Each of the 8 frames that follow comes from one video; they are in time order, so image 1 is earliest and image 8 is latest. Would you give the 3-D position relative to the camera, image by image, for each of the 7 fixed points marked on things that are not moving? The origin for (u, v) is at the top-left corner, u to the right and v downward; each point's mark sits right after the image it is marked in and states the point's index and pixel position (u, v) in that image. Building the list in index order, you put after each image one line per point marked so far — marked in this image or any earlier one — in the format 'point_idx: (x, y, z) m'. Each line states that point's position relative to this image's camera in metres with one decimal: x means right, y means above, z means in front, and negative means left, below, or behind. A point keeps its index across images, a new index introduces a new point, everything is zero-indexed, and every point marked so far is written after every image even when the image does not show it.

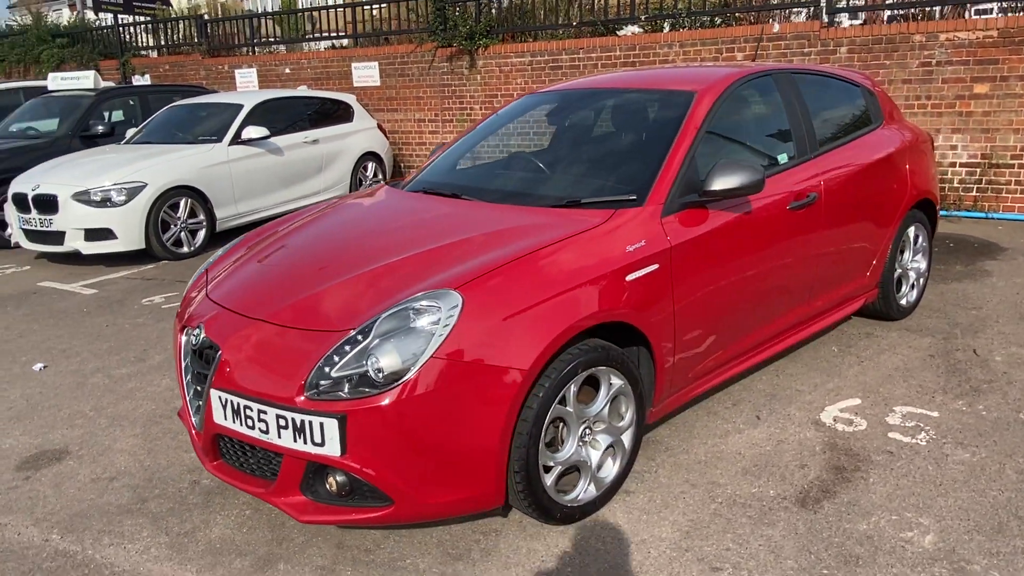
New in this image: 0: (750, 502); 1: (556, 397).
0: (+0.9, -0.9, +2.9) m
1: (+0.2, -0.4, +2.6) m
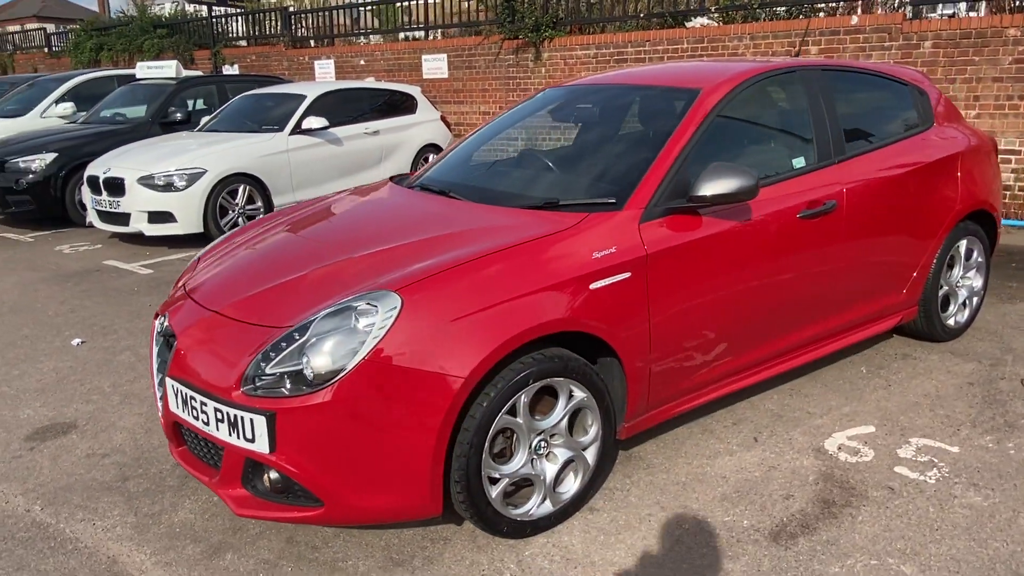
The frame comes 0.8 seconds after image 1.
0: (+0.8, -0.9, +2.7) m
1: (0.0, -0.4, +2.5) m
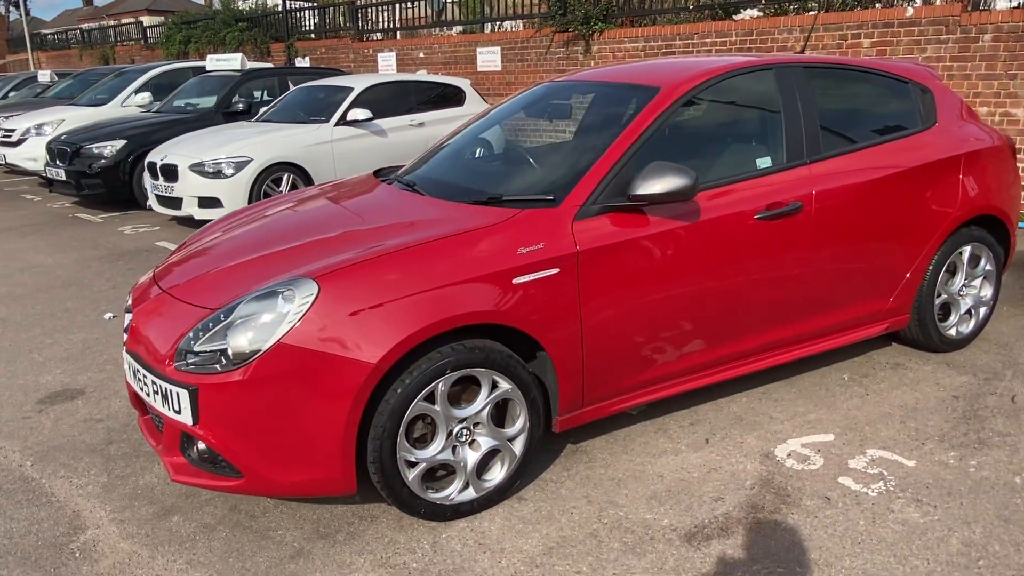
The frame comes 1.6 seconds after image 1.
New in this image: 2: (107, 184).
0: (+0.4, -0.9, +2.8) m
1: (-0.3, -0.4, +2.6) m
2: (-5.1, +1.3, +9.2) m
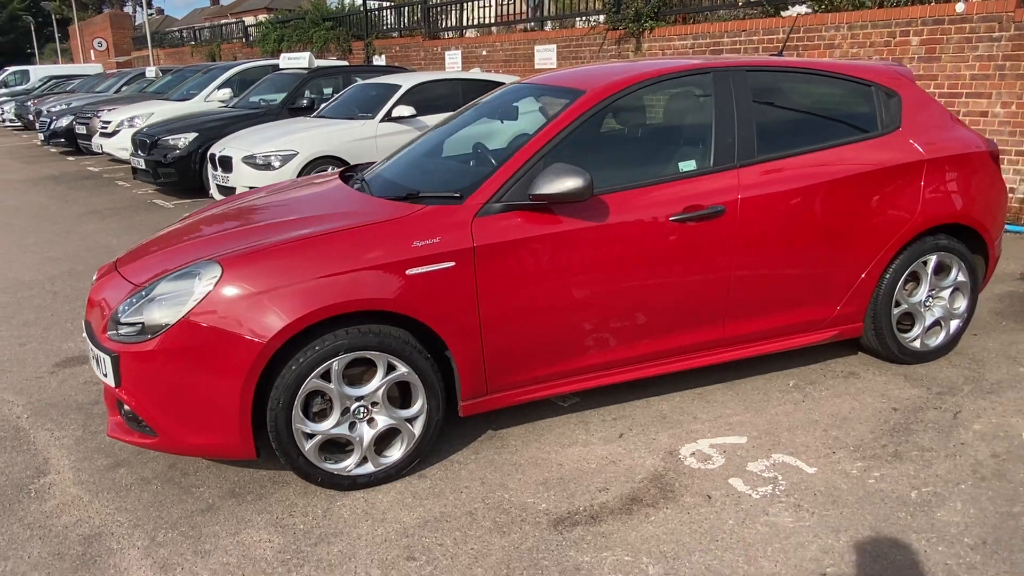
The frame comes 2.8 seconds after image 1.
0: (0.0, -0.9, +2.9) m
1: (-0.8, -0.3, +2.9) m
2: (-4.5, +1.6, +10.1) m
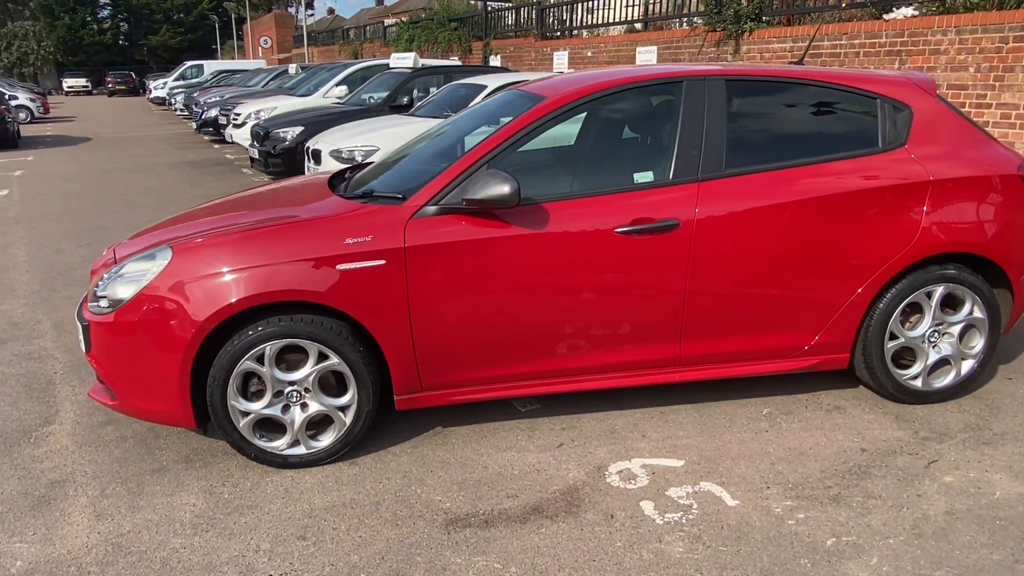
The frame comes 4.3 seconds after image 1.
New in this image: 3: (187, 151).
0: (-0.4, -0.9, +3.0) m
1: (-1.1, -0.3, +3.1) m
2: (-3.3, +1.8, +10.8) m
3: (-7.3, +3.1, +16.7) m
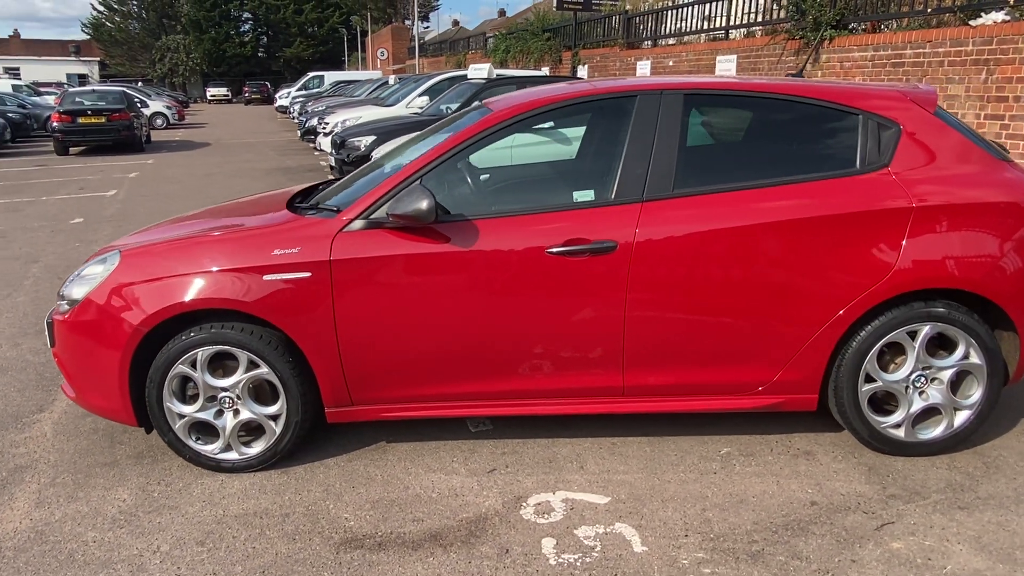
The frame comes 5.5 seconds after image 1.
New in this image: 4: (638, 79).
0: (-0.8, -0.9, +3.0) m
1: (-1.4, -0.3, +3.2) m
2: (-2.3, +1.8, +11.2) m
3: (-5.3, +3.1, +17.6) m
4: (+0.6, +1.0, +3.4) m
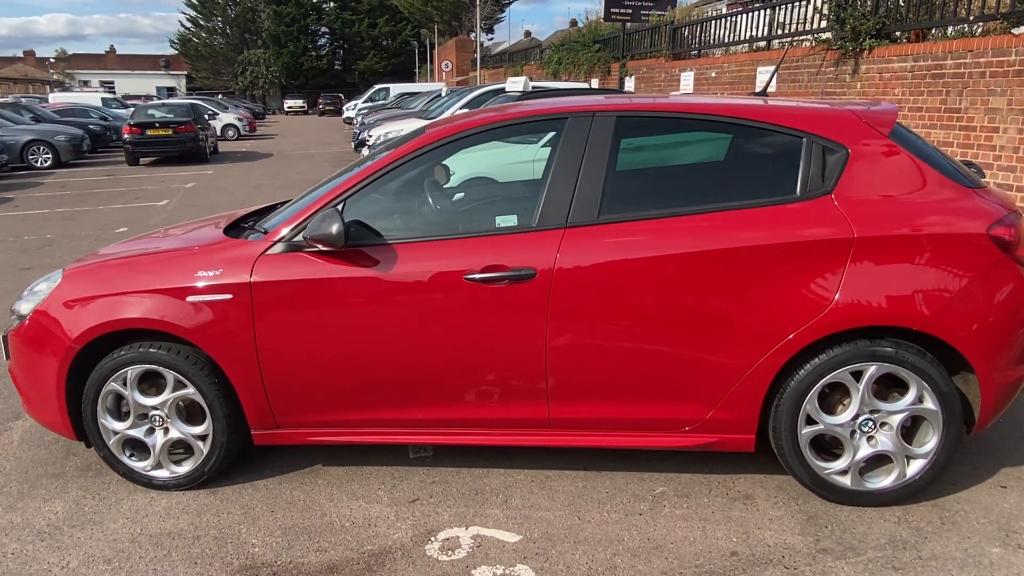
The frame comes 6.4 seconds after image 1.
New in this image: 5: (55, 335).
0: (-1.1, -1.0, +3.0) m
1: (-1.8, -0.4, +3.3) m
2: (-1.8, +1.6, +11.3) m
3: (-4.2, +2.9, +18.0) m
4: (+0.3, +0.8, +3.3) m
5: (-2.0, -0.2, +3.3) m
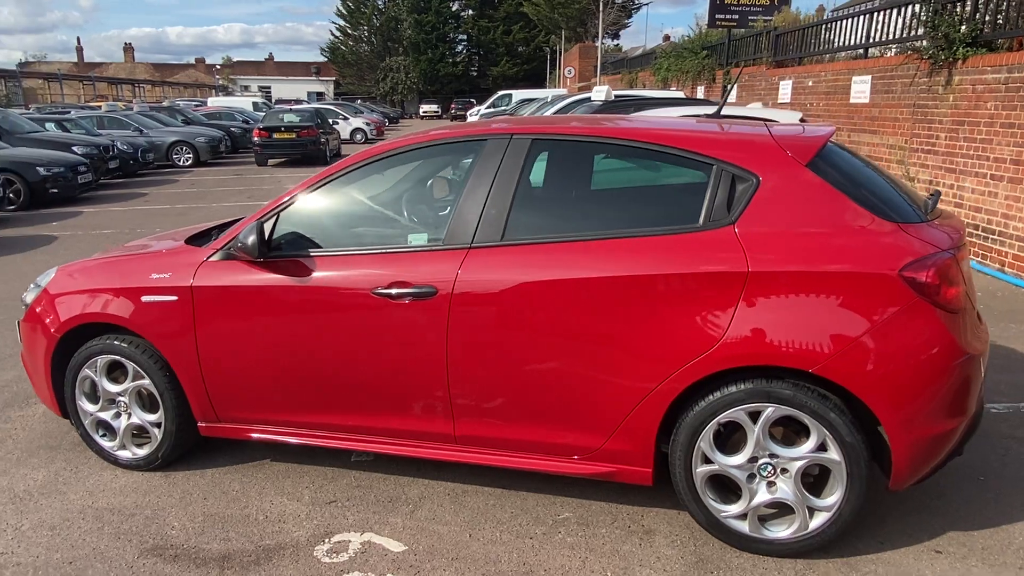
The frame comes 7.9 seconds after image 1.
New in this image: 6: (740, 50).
0: (-1.6, -1.0, +3.3) m
1: (-2.1, -0.4, +3.7) m
2: (-0.7, +1.5, +11.6) m
3: (-1.7, +2.9, +18.6) m
4: (0.0, +0.8, +3.3) m
5: (-2.4, -0.2, +3.7) m
6: (+4.8, +4.9, +15.4) m
